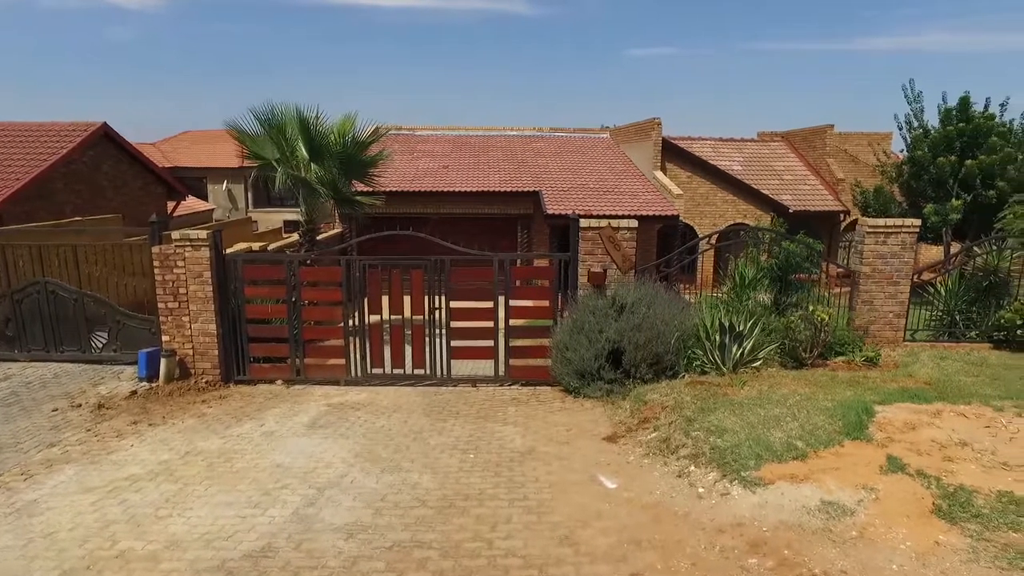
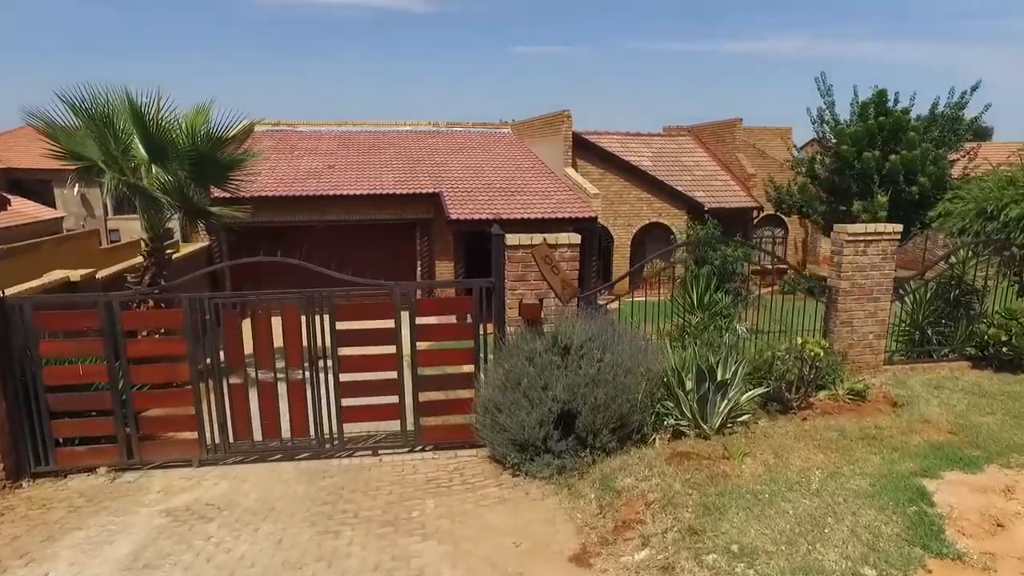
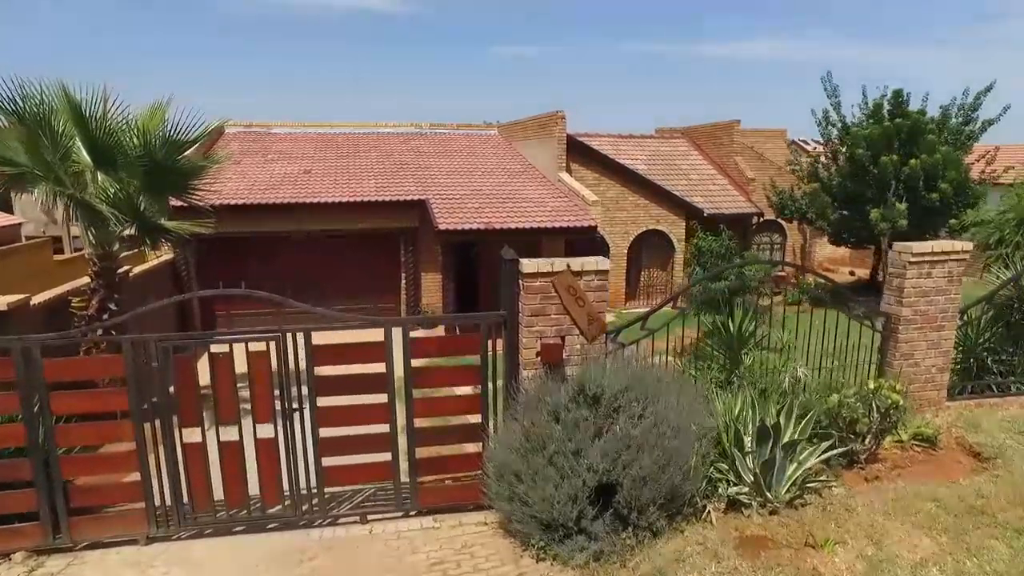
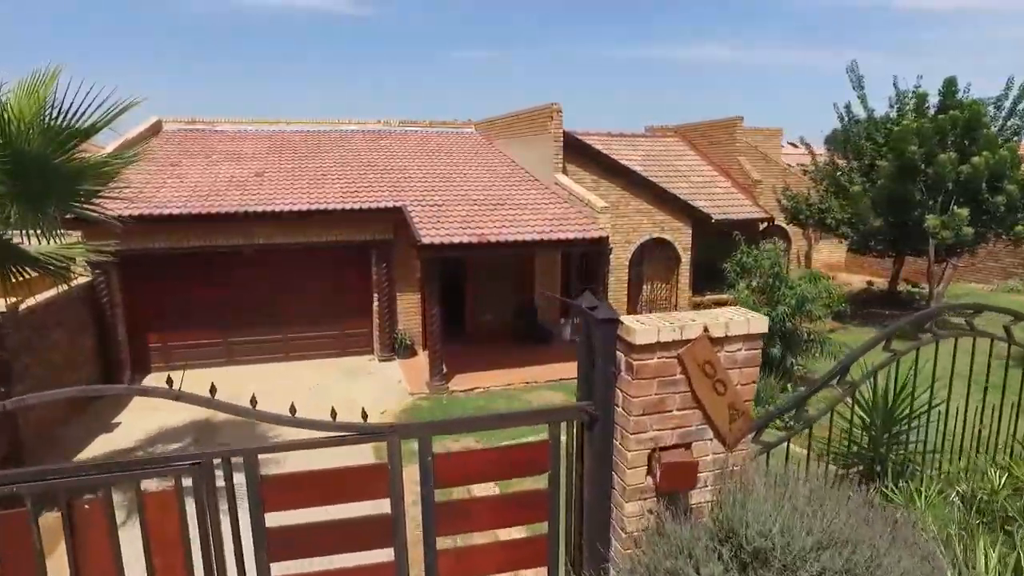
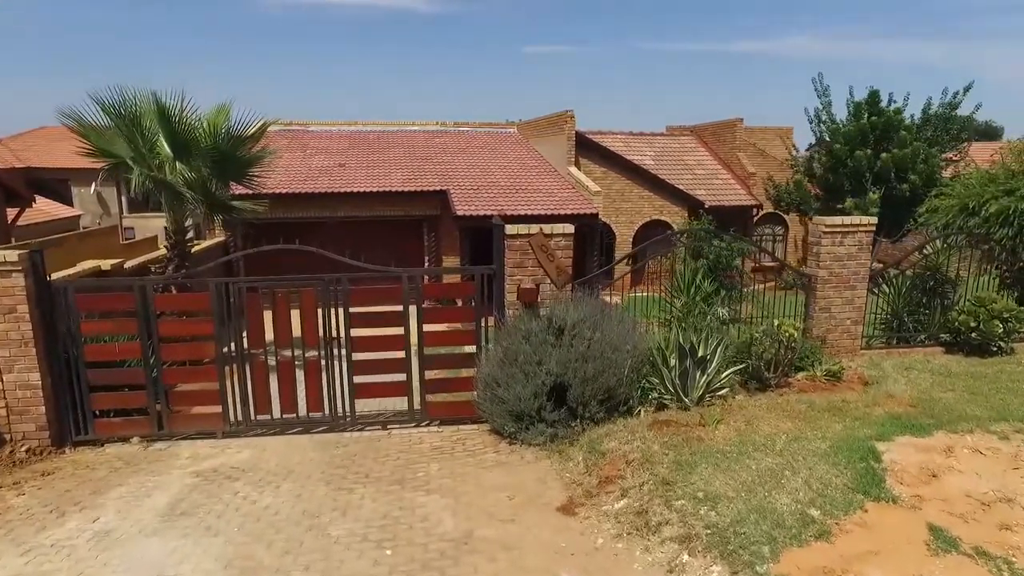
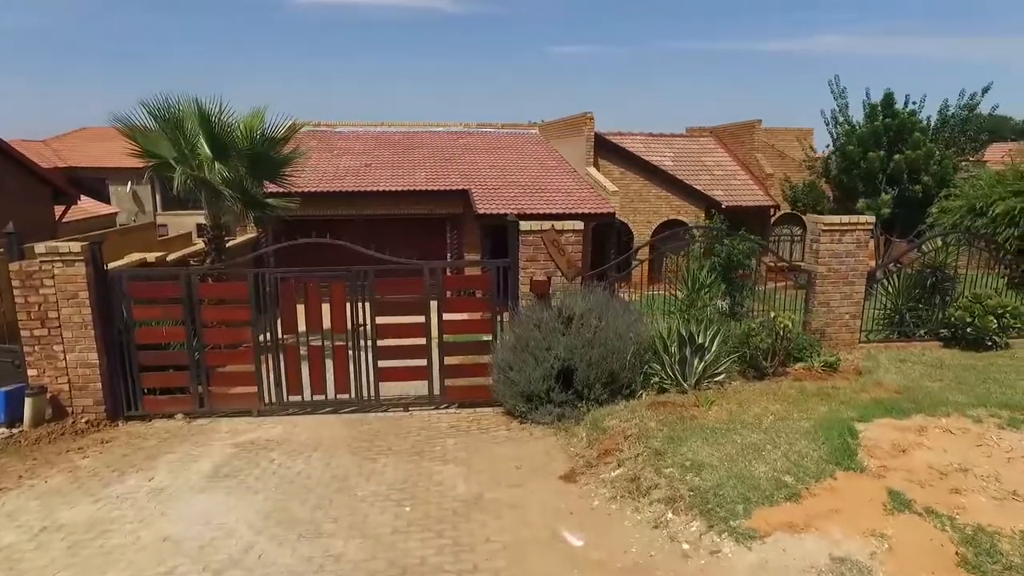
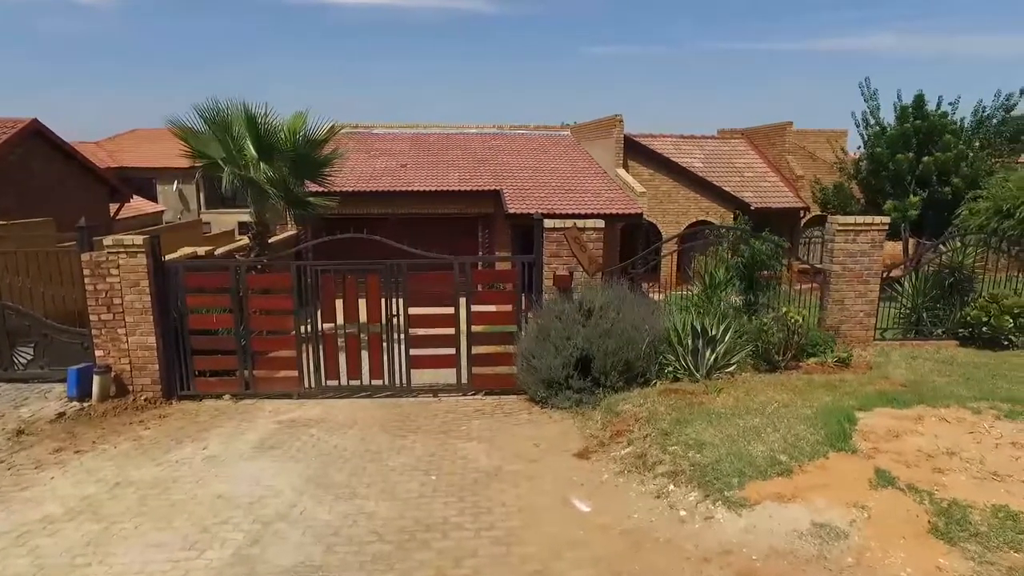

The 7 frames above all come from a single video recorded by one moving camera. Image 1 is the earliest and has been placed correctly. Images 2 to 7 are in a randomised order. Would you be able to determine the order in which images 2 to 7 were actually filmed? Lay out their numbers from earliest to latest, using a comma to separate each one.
7, 6, 5, 2, 3, 4
